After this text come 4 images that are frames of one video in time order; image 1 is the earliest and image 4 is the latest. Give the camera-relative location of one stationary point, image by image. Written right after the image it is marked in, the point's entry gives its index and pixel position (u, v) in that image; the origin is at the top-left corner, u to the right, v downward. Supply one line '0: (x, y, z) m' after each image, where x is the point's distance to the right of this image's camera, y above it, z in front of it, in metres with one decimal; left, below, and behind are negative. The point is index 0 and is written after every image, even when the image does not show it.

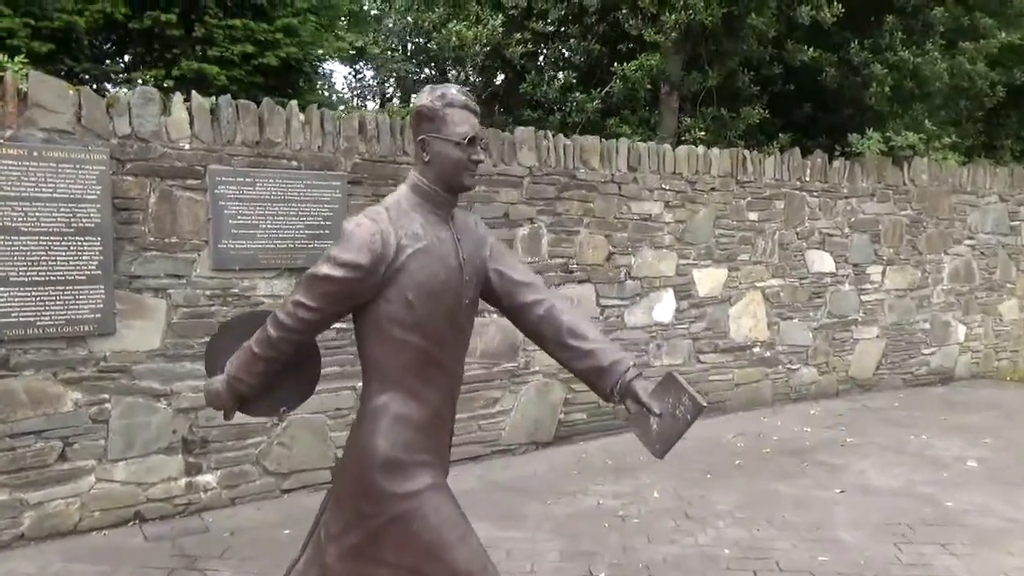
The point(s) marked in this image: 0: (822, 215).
0: (+3.3, +0.8, +8.1) m
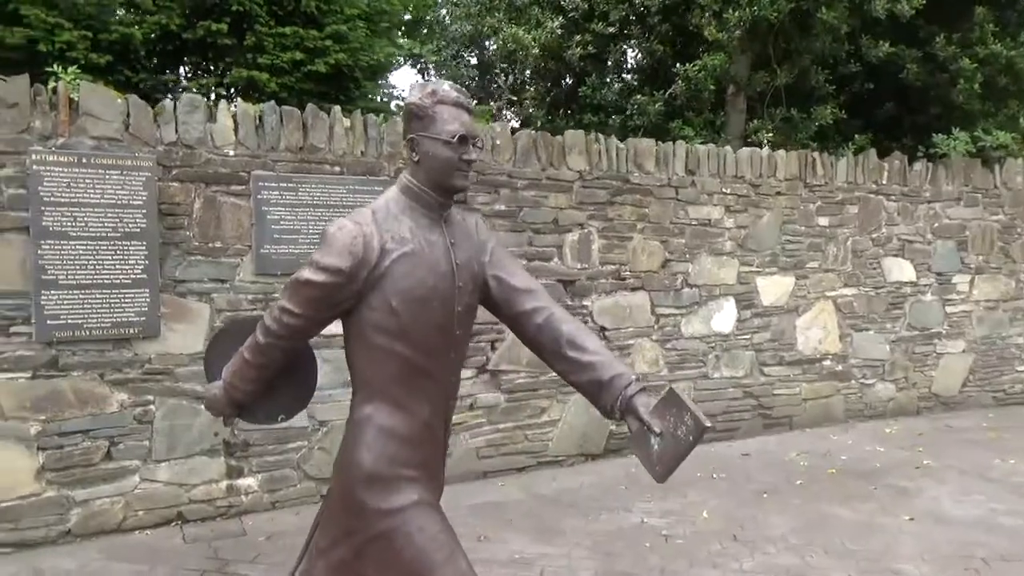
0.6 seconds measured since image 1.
0: (+3.8, +0.7, +7.6) m
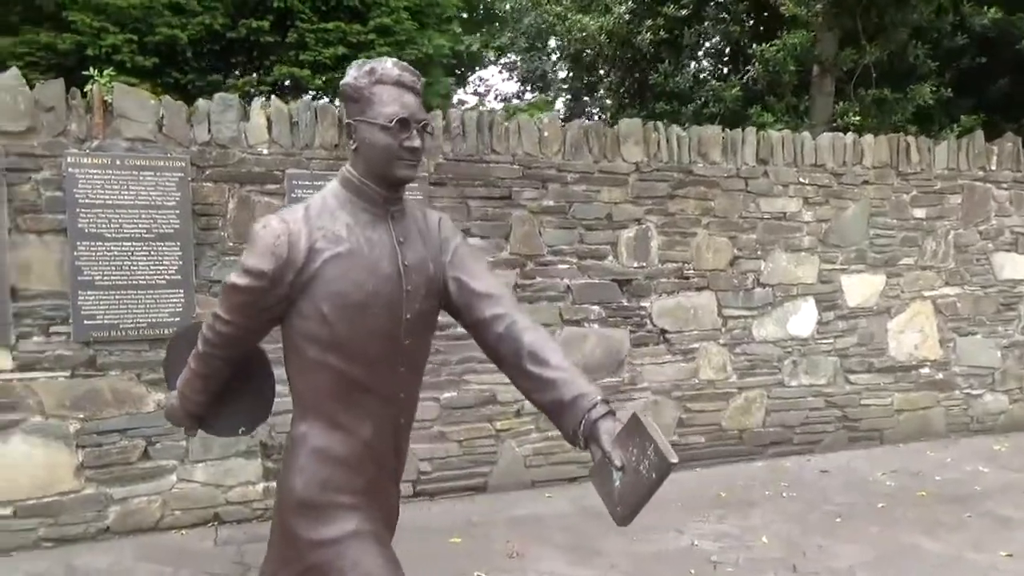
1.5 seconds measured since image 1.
0: (+4.4, +0.7, +6.7) m
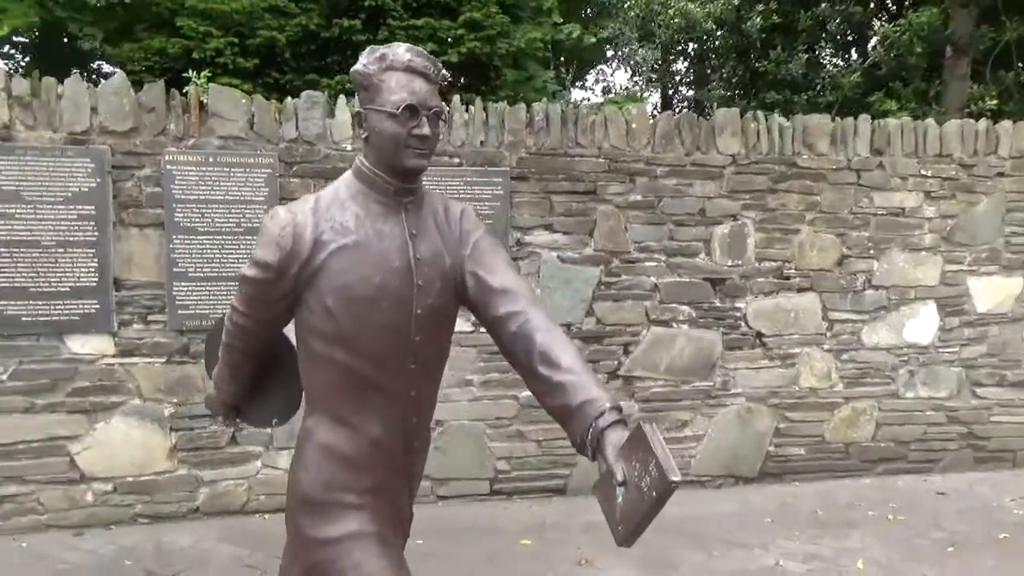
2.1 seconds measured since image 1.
0: (+5.1, +0.6, +5.8) m
